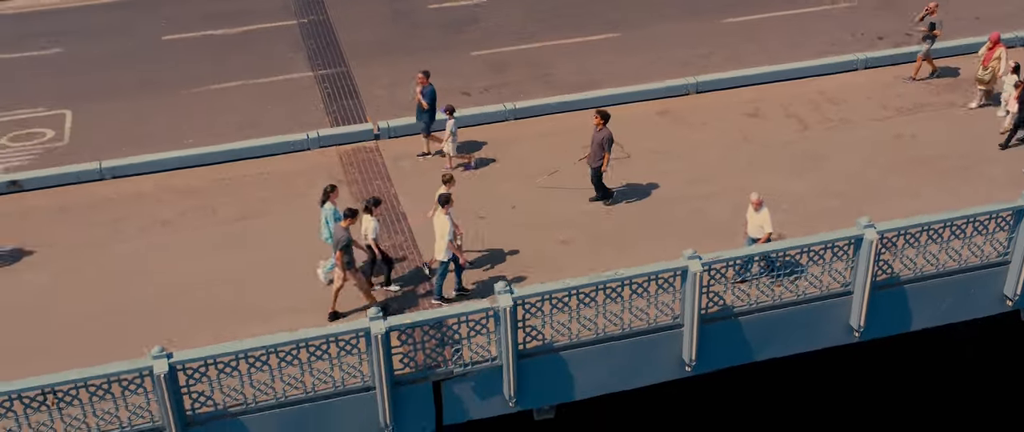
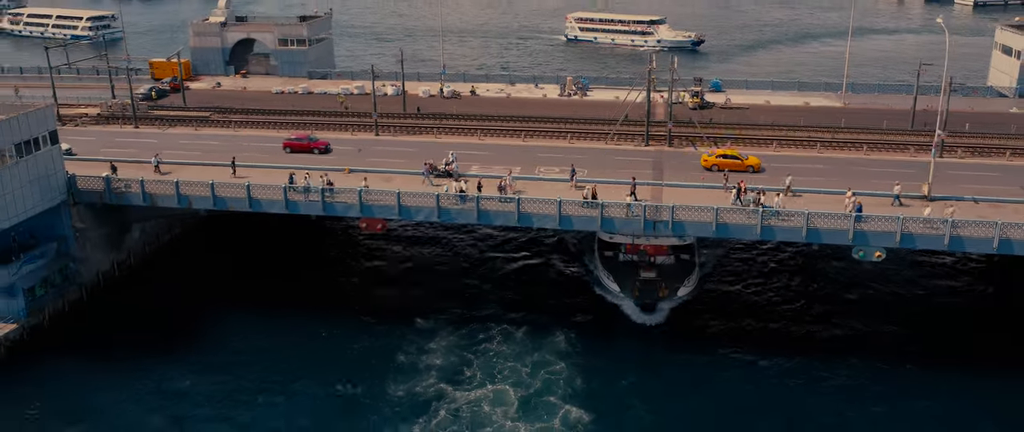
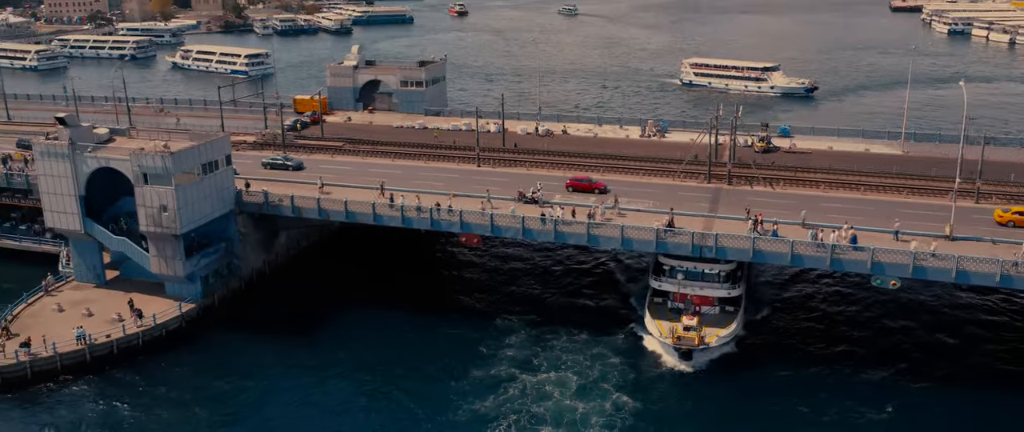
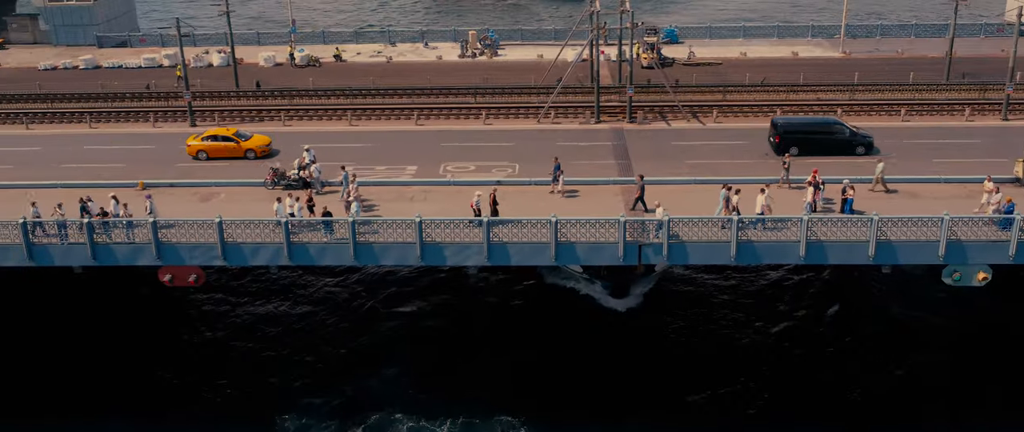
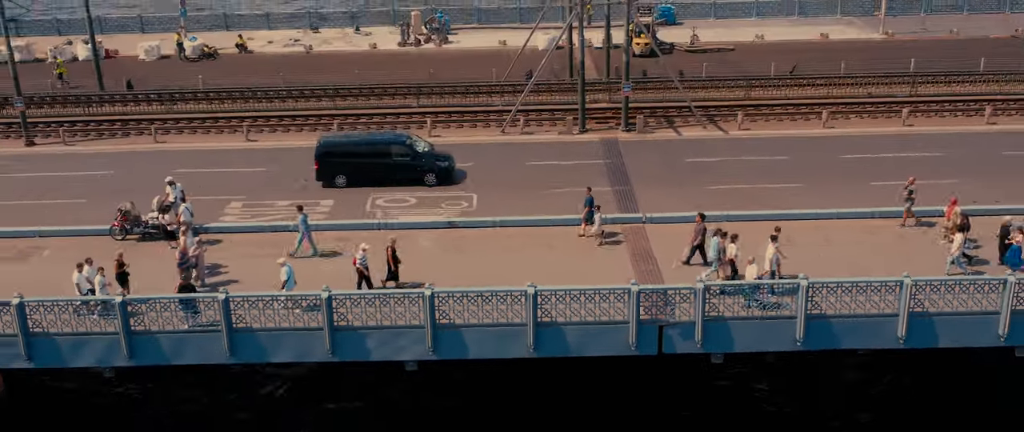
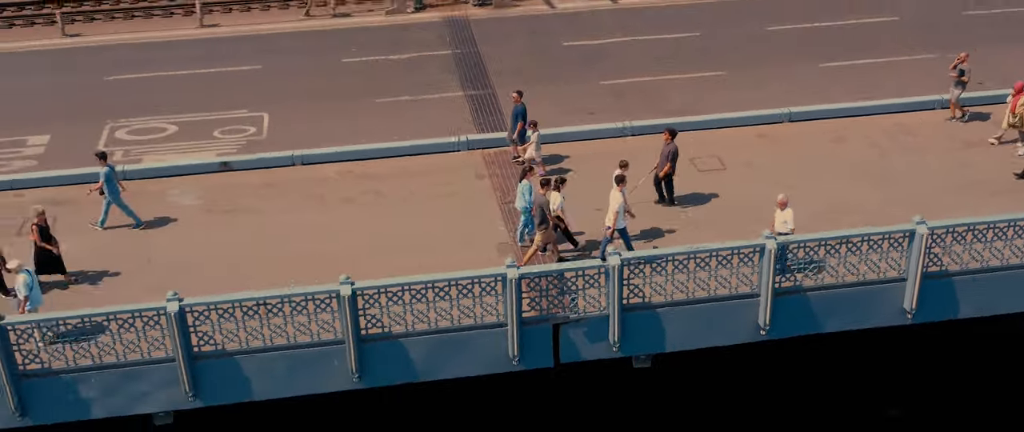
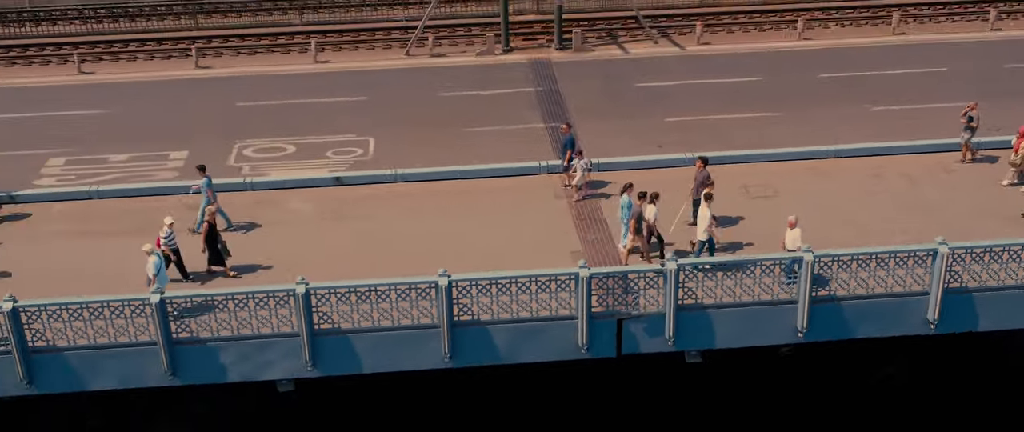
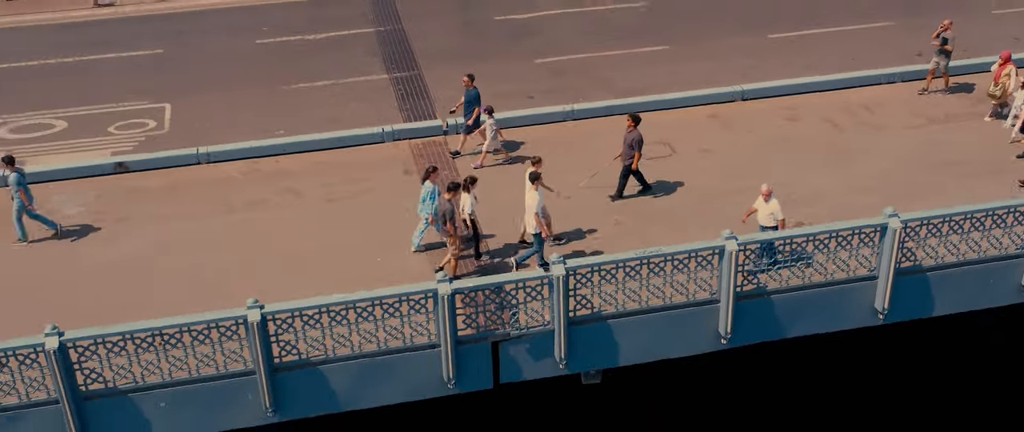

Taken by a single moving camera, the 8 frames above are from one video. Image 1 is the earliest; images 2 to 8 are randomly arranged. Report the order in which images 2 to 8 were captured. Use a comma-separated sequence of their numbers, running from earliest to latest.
8, 6, 7, 5, 4, 2, 3
